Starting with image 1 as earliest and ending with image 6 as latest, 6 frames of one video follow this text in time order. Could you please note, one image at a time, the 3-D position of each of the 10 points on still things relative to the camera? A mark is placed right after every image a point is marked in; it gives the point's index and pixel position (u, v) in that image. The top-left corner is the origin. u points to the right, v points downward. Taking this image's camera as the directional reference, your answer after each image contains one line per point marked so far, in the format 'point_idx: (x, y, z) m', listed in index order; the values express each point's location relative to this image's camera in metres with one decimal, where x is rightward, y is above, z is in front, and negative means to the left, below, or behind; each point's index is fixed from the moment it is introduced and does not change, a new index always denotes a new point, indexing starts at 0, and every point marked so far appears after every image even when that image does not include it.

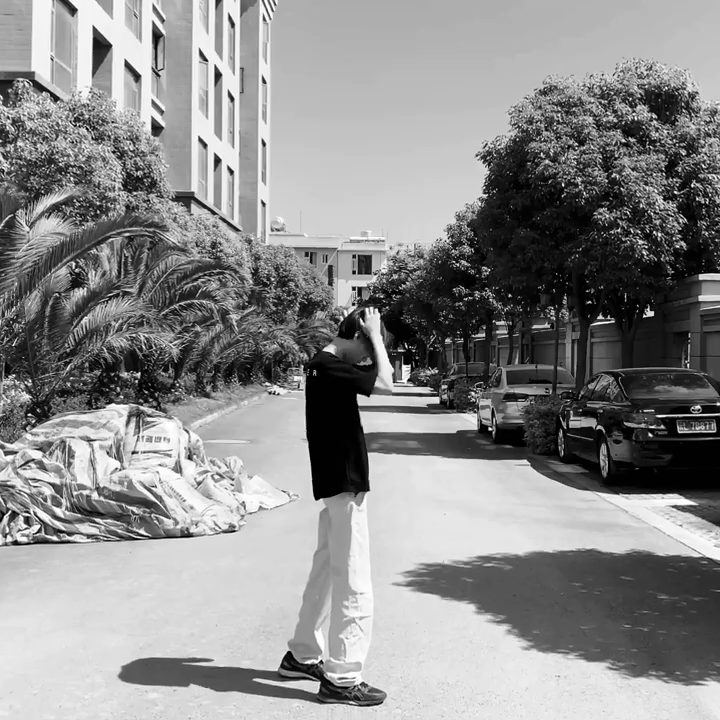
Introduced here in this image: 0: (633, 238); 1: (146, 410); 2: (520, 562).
0: (+4.7, +2.1, +15.1) m
1: (-2.5, -0.6, +10.3) m
2: (+1.5, -1.8, +7.9) m
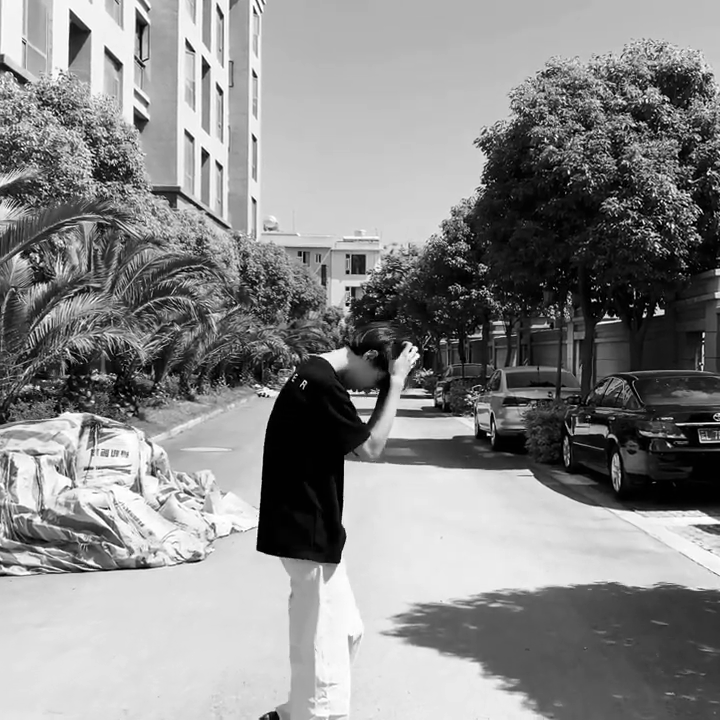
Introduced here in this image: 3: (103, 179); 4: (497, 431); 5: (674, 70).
0: (+4.5, +2.1, +13.9) m
1: (-2.7, -0.6, +9.1) m
2: (+1.3, -1.9, +6.7) m
3: (-5.3, +3.7, +17.9) m
4: (+2.7, -1.4, +17.2) m
5: (+5.5, +5.1, +15.5) m
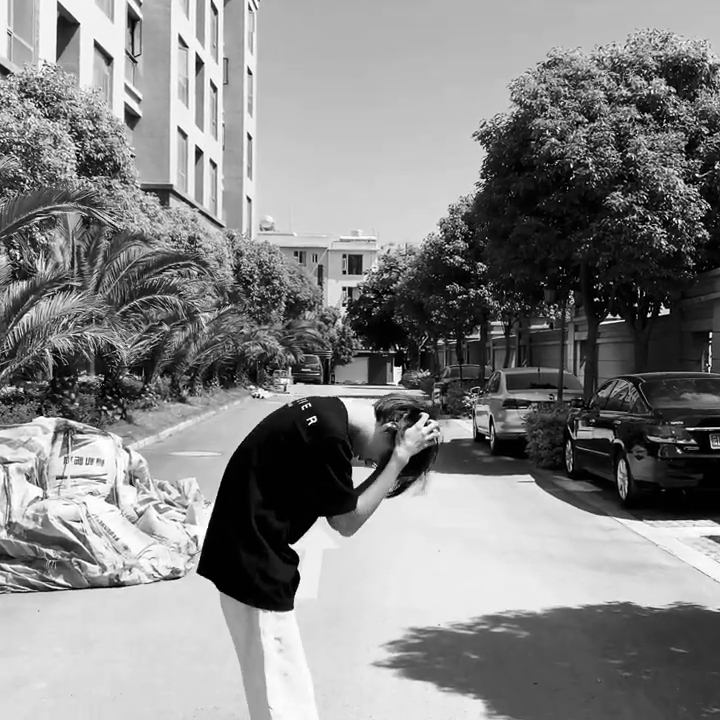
0: (+4.5, +2.1, +13.3) m
1: (-2.7, -0.6, +8.5) m
2: (+1.3, -1.9, +6.2) m
3: (-5.4, +3.7, +17.3) m
4: (+2.6, -1.4, +16.7) m
5: (+5.5, +5.1, +14.9) m
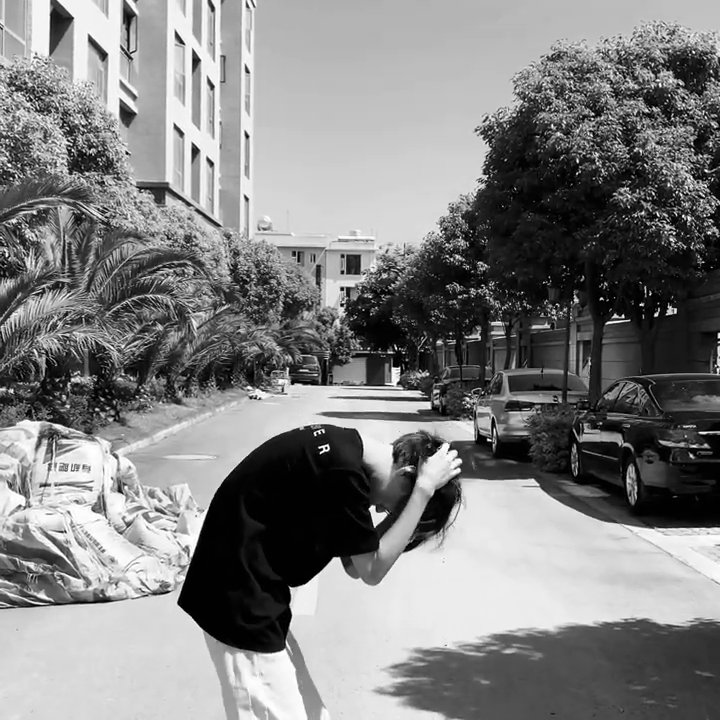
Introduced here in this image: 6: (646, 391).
0: (+4.4, +2.1, +12.9) m
1: (-2.7, -0.6, +8.1) m
2: (+1.3, -1.9, +5.8) m
3: (-5.4, +3.7, +16.8) m
4: (+2.6, -1.4, +16.3) m
5: (+5.4, +5.1, +14.5) m
6: (+3.7, -0.4, +11.3) m
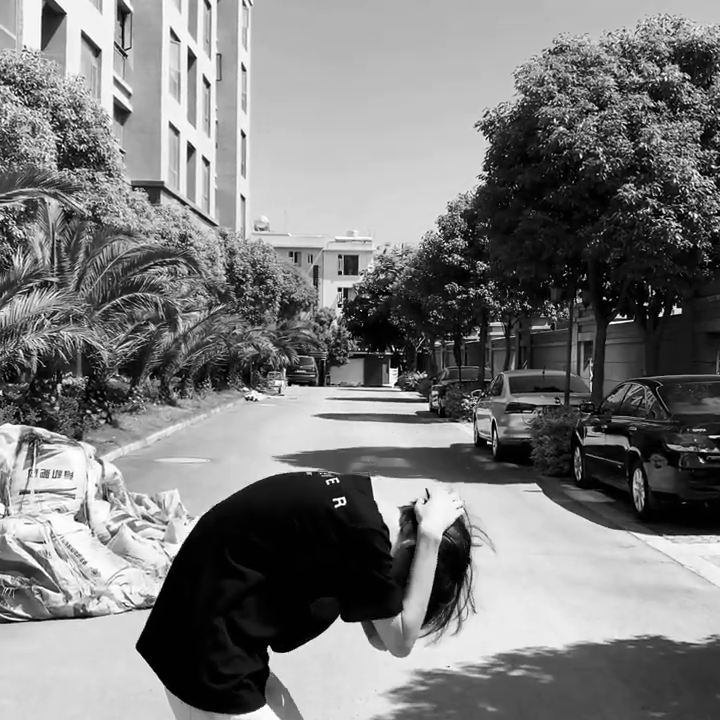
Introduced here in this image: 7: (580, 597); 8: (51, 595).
0: (+4.4, +2.0, +12.6) m
1: (-2.8, -0.7, +7.7) m
2: (+1.2, -1.9, +5.4) m
3: (-5.4, +3.7, +16.5) m
4: (+2.5, -1.5, +15.9) m
5: (+5.4, +5.1, +14.1) m
6: (+3.7, -0.4, +11.0) m
7: (+1.7, -1.9, +6.9) m
8: (-2.2, -1.7, +6.3) m
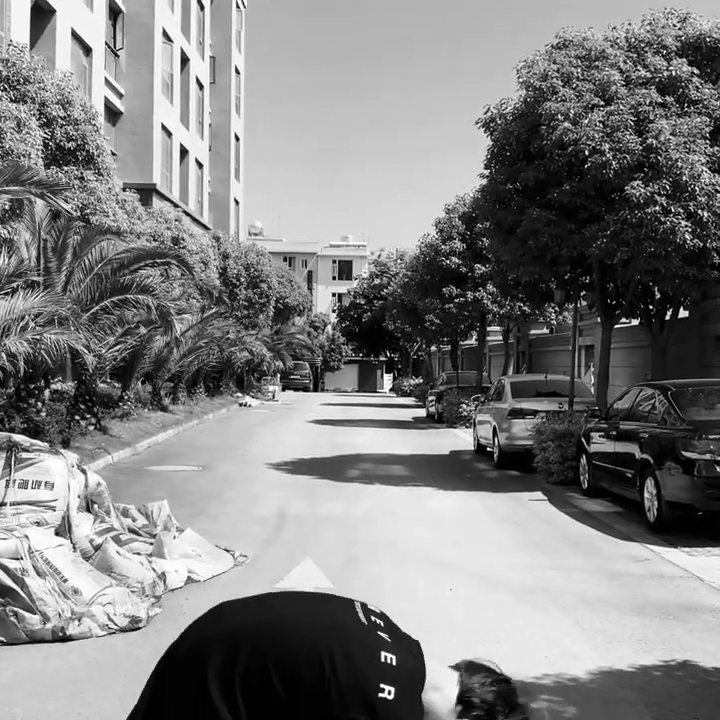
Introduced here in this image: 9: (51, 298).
0: (+4.4, +2.0, +12.1) m
1: (-2.8, -0.7, +7.2) m
2: (+1.3, -1.9, +4.9) m
3: (-5.5, +3.6, +16.0) m
4: (+2.5, -1.5, +15.4) m
5: (+5.4, +5.0, +13.7) m
6: (+3.7, -0.5, +10.5) m
7: (+1.8, -1.9, +6.5) m
8: (-2.2, -1.7, +5.7) m
9: (-4.3, +0.9, +12.2) m
